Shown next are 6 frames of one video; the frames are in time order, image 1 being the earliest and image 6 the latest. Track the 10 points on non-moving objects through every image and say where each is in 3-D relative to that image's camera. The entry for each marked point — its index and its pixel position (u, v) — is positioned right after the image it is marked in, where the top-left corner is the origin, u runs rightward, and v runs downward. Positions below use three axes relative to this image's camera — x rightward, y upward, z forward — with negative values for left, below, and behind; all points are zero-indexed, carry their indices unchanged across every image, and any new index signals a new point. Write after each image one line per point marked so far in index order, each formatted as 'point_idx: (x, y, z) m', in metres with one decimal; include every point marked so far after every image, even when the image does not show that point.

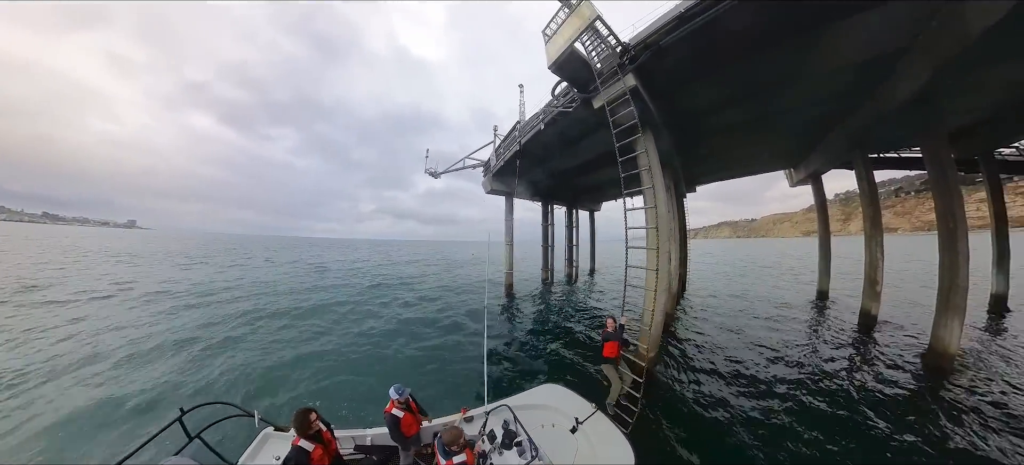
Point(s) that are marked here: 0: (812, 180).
0: (+16.2, +2.9, +14.9) m
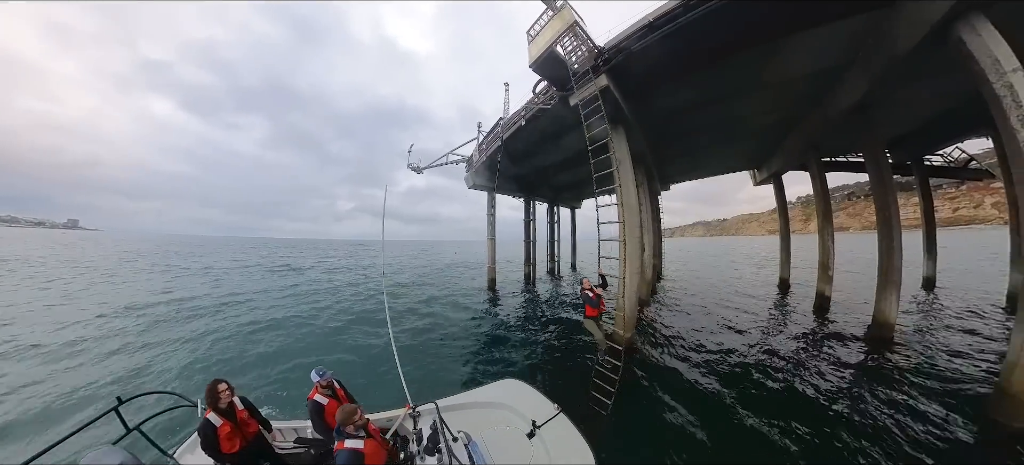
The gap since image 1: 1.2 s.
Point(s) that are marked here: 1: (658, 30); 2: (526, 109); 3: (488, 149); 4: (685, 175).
0: (+15.2, +3.0, +16.1) m
1: (+3.6, +5.3, +7.0) m
2: (+0.3, +5.2, +11.2) m
3: (-1.5, +4.4, +14.4) m
4: (+11.0, +3.7, +17.7) m
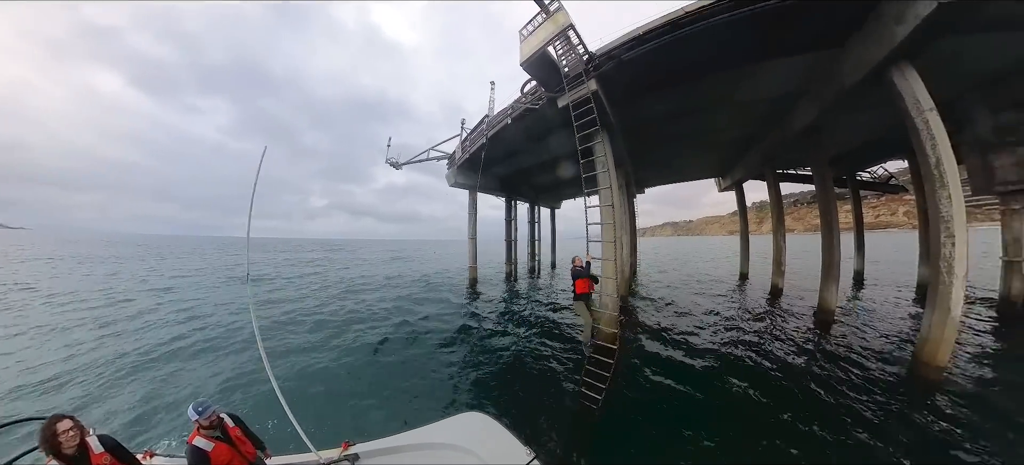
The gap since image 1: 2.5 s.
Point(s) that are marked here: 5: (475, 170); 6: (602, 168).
0: (+14.1, +2.8, +17.5) m
1: (+3.4, +5.1, +7.4) m
2: (-0.3, +5.1, +11.3) m
3: (-2.4, +4.3, +14.4) m
4: (+9.8, +3.5, +18.7) m
5: (-2.5, +3.7, +17.3) m
6: (+2.5, +2.3, +9.4) m
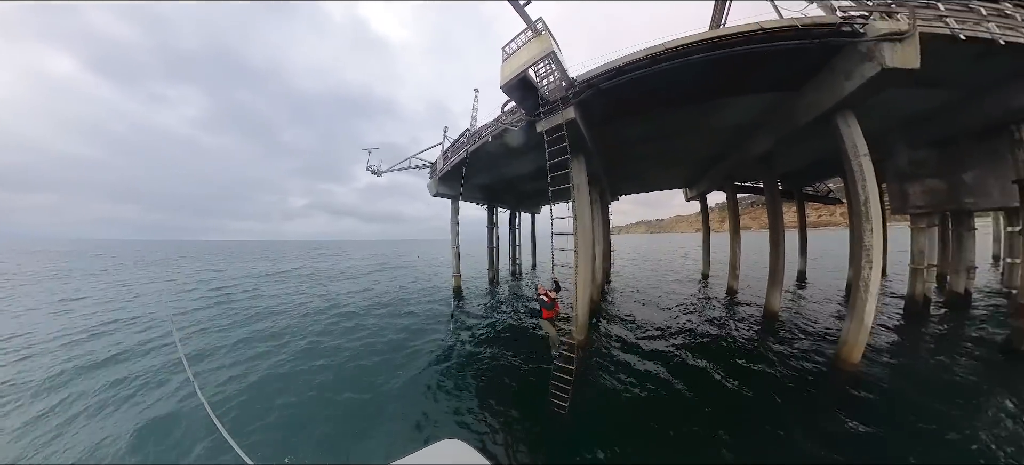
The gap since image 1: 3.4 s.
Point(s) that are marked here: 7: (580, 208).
0: (+13.0, +2.4, +19.1) m
1: (+3.3, +4.6, +8.0) m
2: (-0.7, +4.8, +11.6) m
3: (-3.1, +4.2, +14.4) m
4: (+8.6, +3.3, +19.9) m
5: (-3.5, +3.6, +17.3) m
6: (+2.2, +1.9, +10.0) m
7: (+2.3, +1.0, +9.9) m
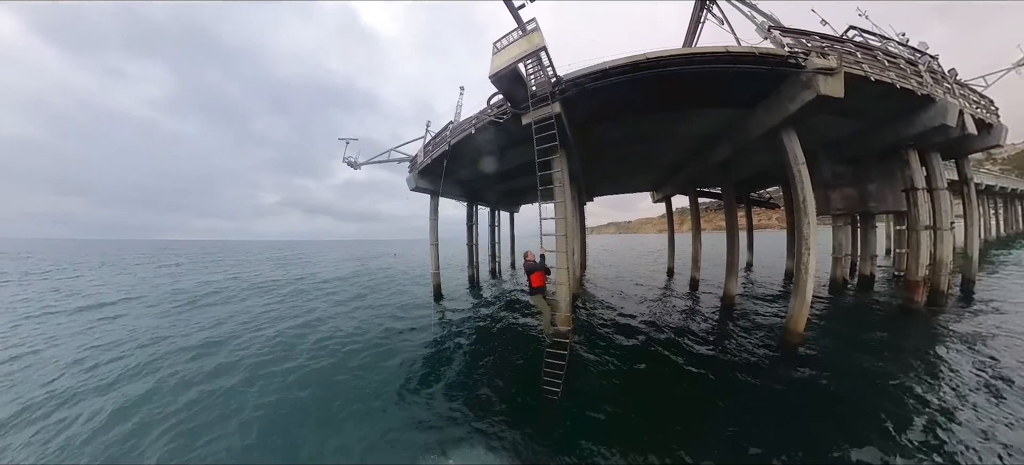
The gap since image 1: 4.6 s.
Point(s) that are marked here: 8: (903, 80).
0: (+11.6, +2.4, +20.9) m
1: (+3.1, +4.7, +8.8) m
2: (-1.3, +4.8, +11.9) m
3: (-3.9, +4.2, +14.5) m
4: (+7.1, +3.3, +21.2) m
5: (-4.6, +3.7, +17.3) m
6: (+1.8, +2.0, +10.6) m
7: (+2.0, +1.0, +10.5) m
8: (+12.6, +4.9, +8.9) m
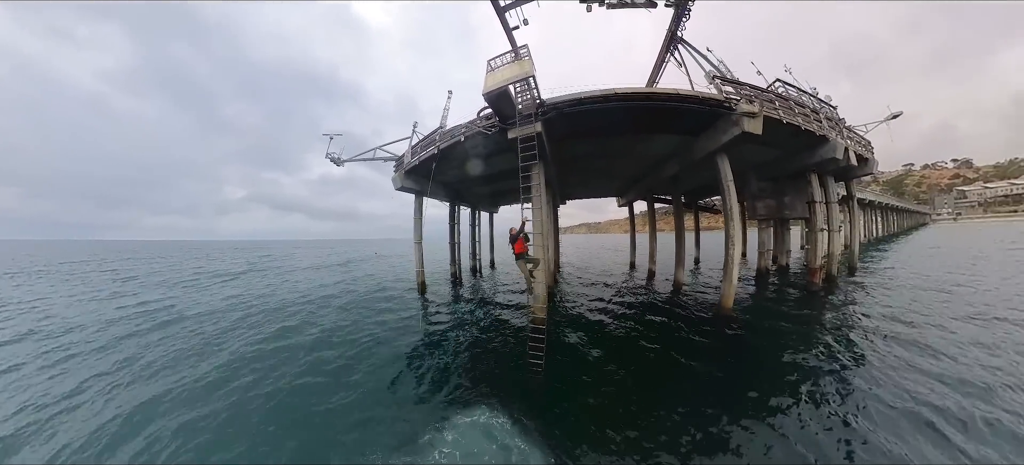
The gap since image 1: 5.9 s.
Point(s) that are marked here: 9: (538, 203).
0: (+9.9, +2.3, +23.5) m
1: (+2.9, +4.5, +10.4) m
2: (-1.8, +4.7, +13.0) m
3: (-4.8, +4.2, +15.3) m
4: (+5.4, +3.3, +23.2) m
5: (-5.8, +3.7, +18.0) m
6: (+1.3, +1.8, +12.2) m
7: (+1.5, +0.8, +12.1) m
8: (+12.3, +4.6, +11.6) m
9: (+1.2, +1.2, +11.7) m
